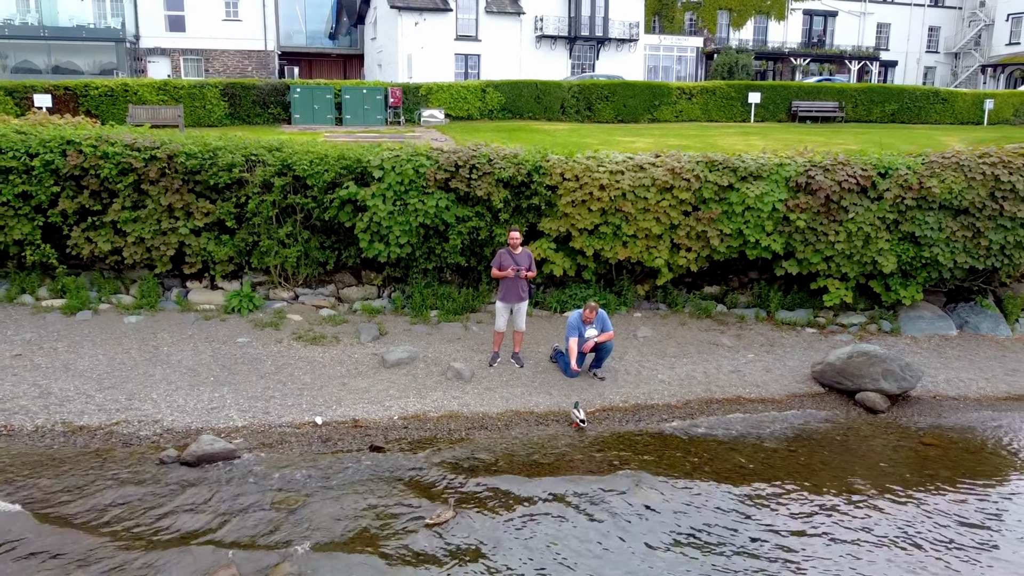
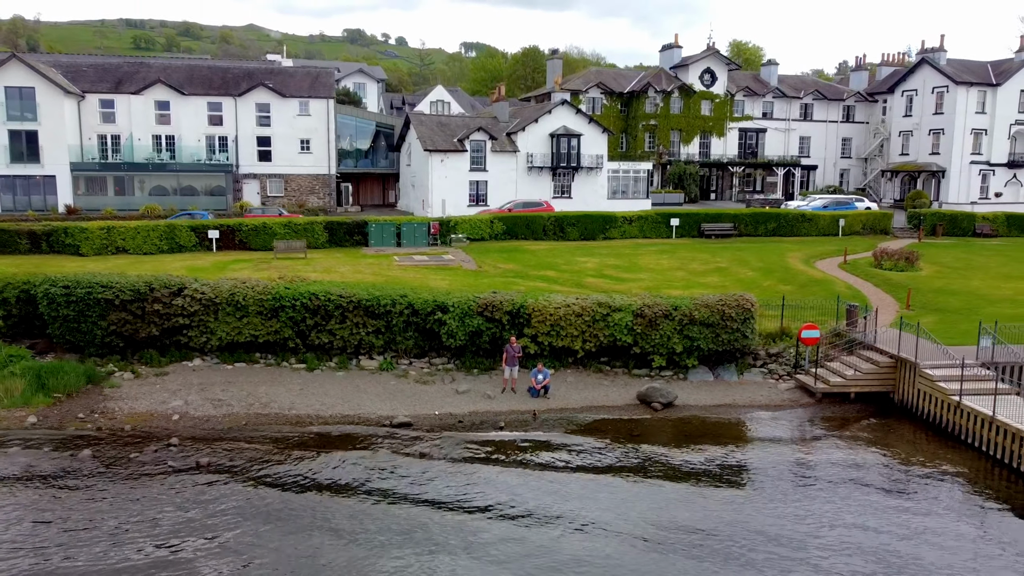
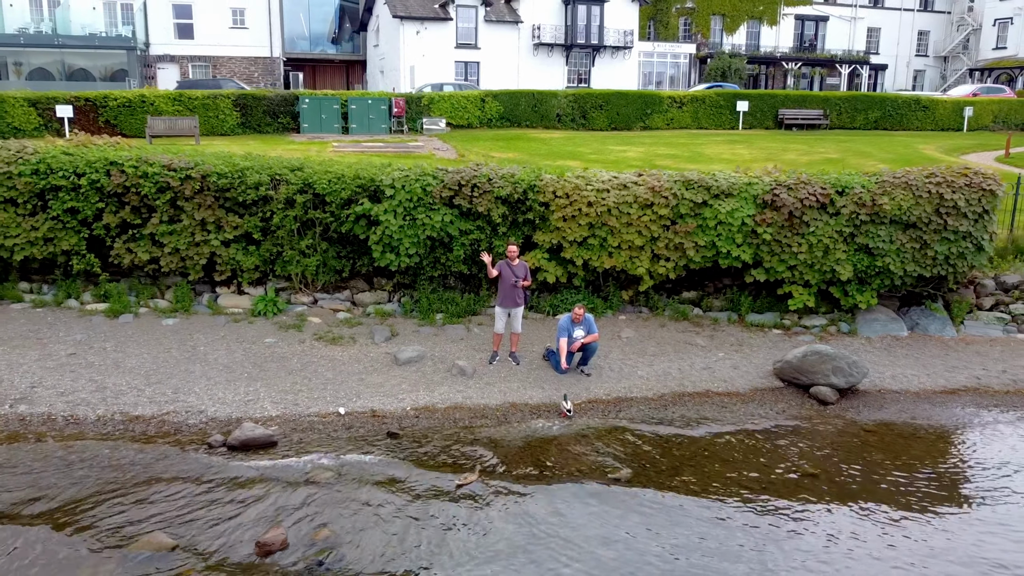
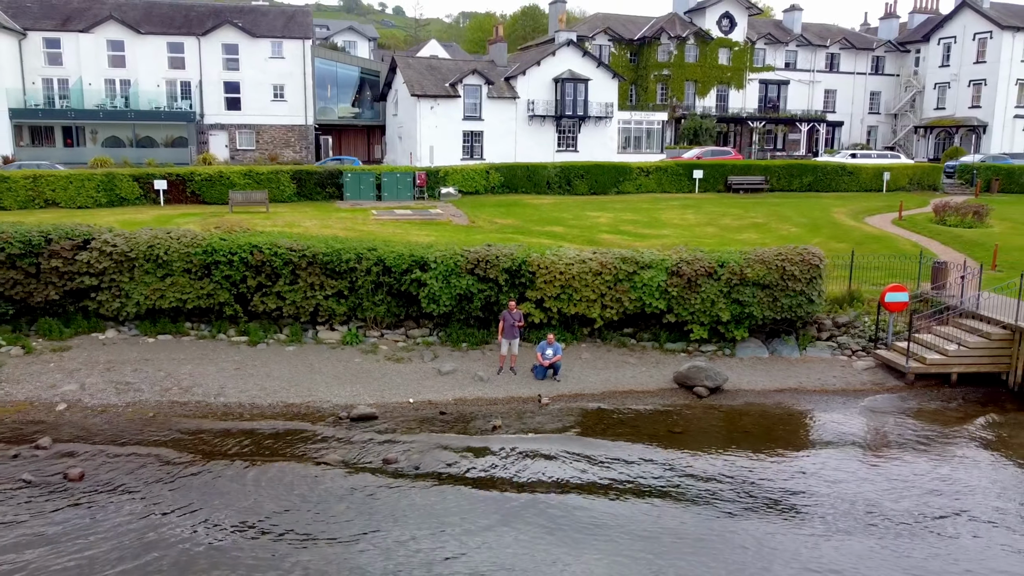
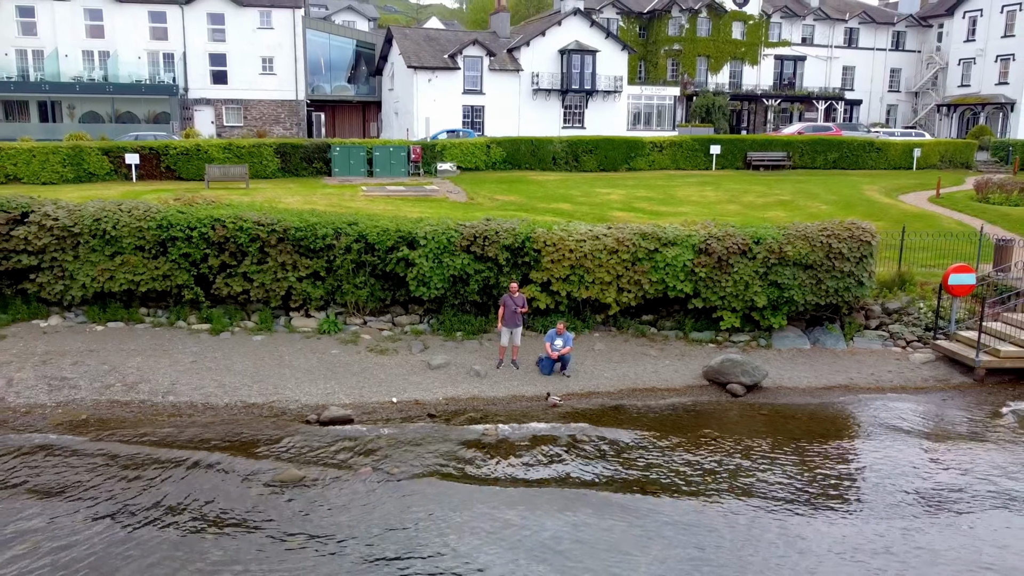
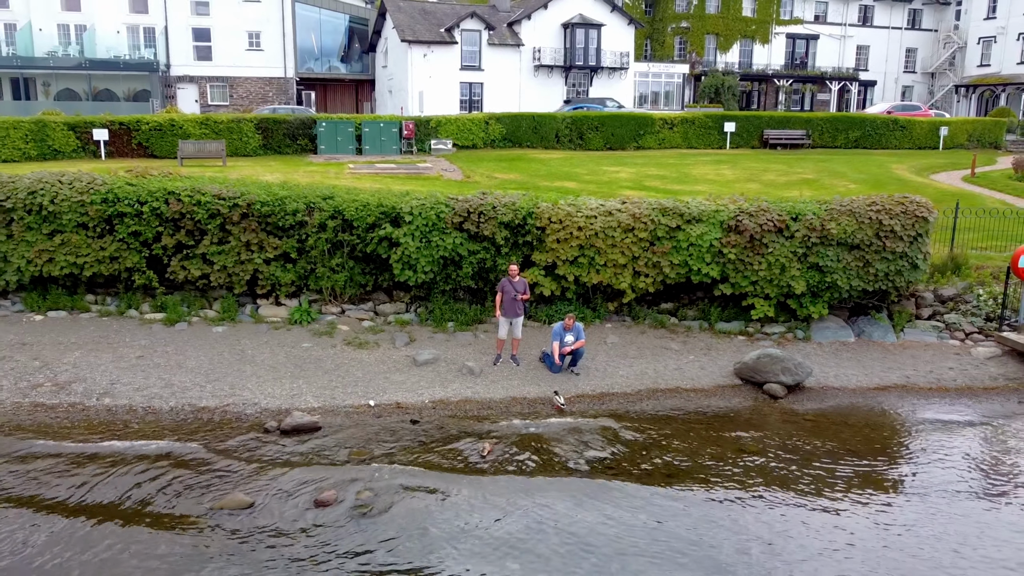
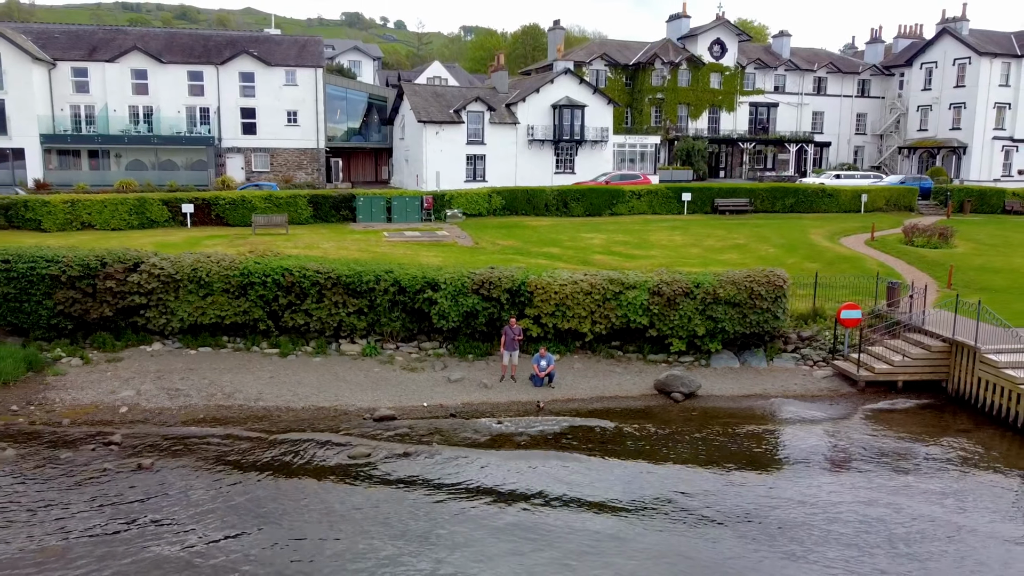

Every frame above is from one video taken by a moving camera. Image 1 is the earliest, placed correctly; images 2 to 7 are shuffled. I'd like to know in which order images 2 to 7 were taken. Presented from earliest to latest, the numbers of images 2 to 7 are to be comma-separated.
3, 6, 5, 4, 7, 2
